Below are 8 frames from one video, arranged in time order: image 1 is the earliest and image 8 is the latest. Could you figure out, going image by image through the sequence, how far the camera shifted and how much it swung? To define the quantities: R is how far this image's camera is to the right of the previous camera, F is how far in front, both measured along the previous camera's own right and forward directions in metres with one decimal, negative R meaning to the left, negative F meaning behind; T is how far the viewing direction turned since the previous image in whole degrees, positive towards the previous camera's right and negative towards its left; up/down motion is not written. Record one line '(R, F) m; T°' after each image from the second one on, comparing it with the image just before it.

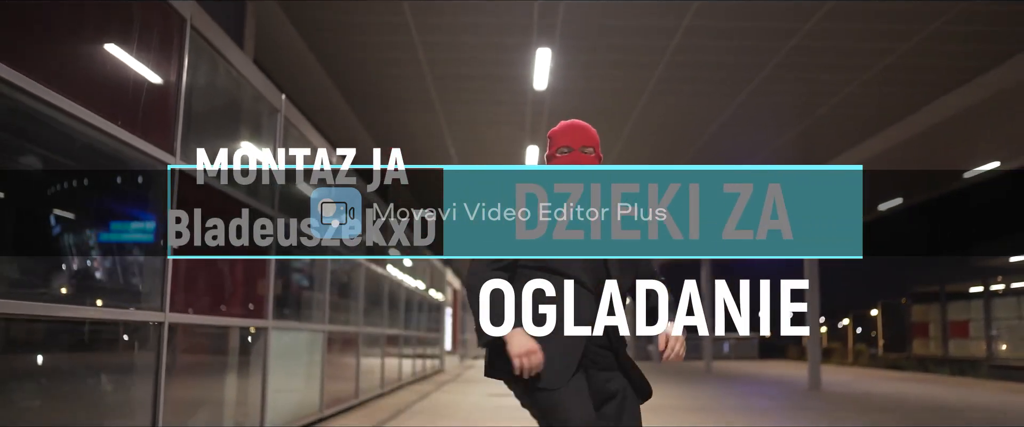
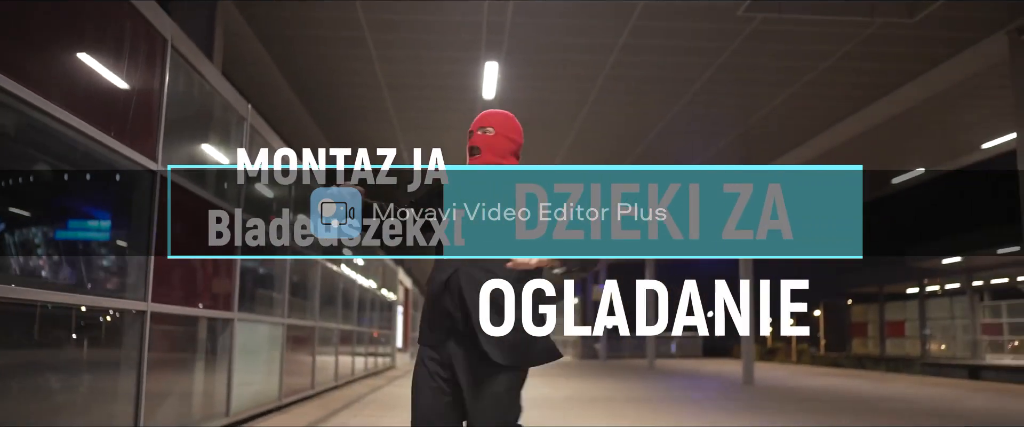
(+0.1, -0.5) m; +3°
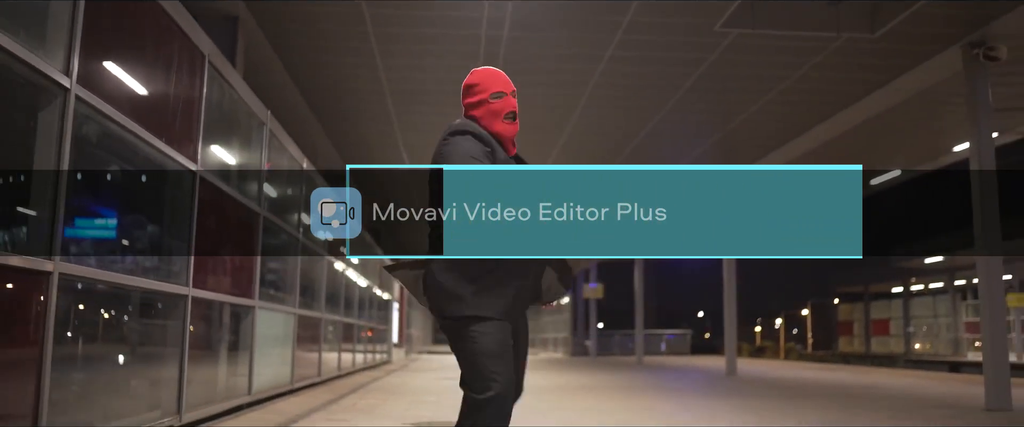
(0.0, -0.6) m; +1°
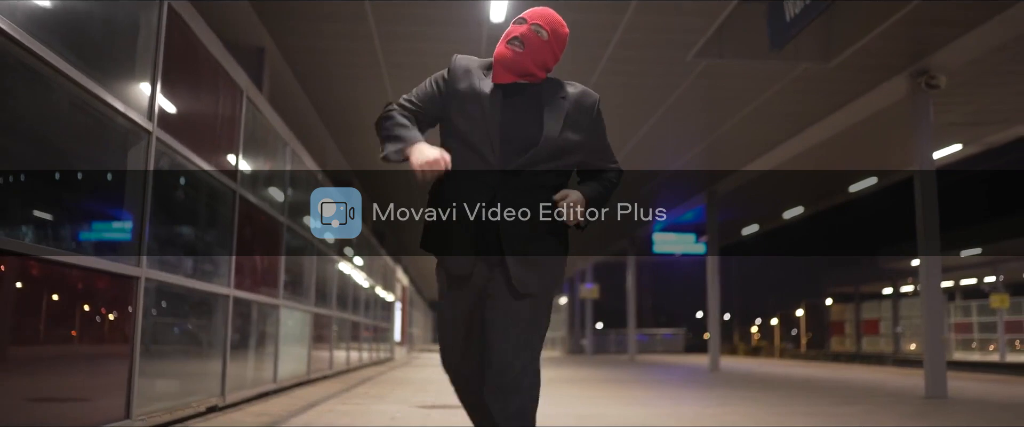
(+0.1, -0.9) m; 0°
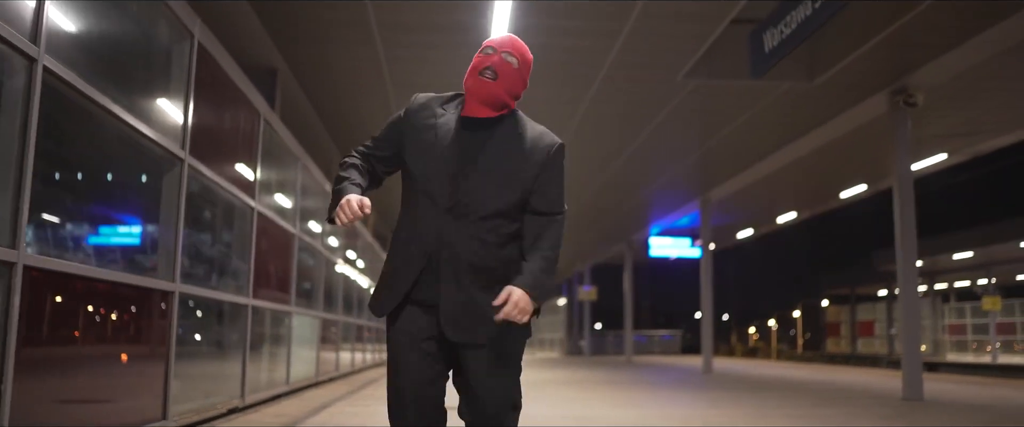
(0.0, -0.4) m; 0°
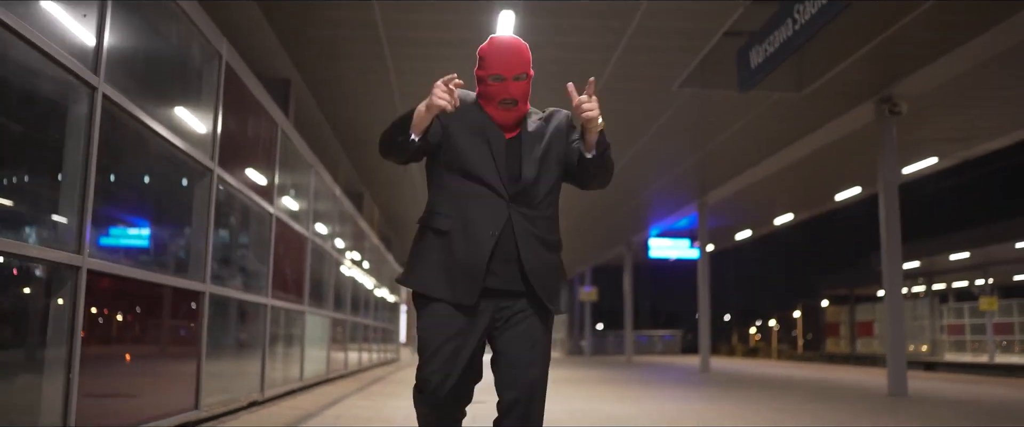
(0.0, -0.4) m; 0°
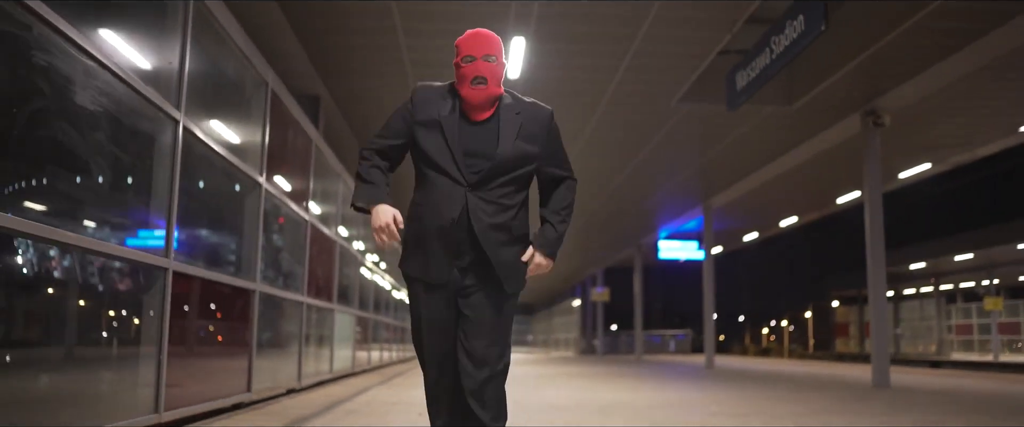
(0.0, -0.7) m; -1°
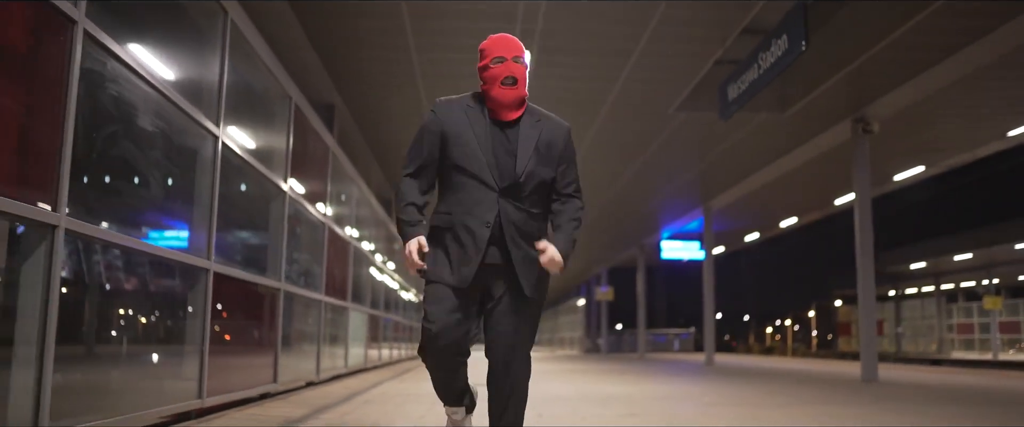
(0.0, -0.5) m; 0°
